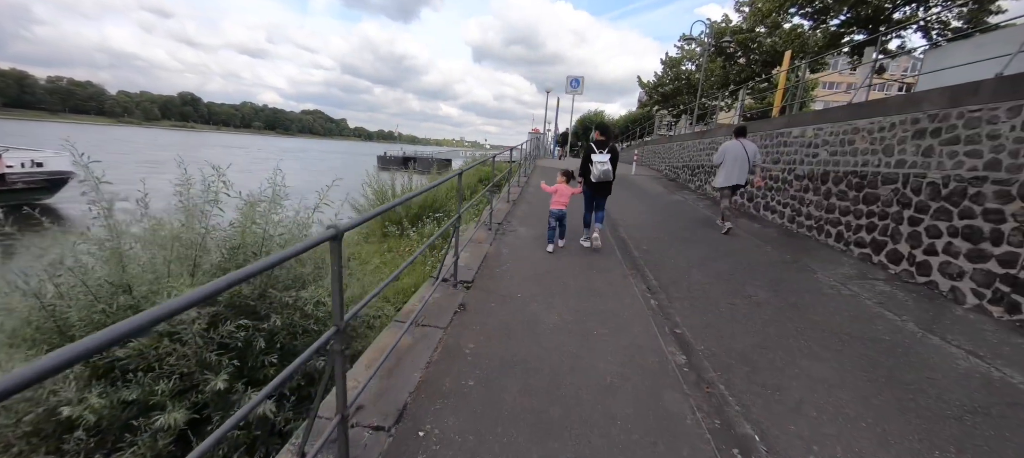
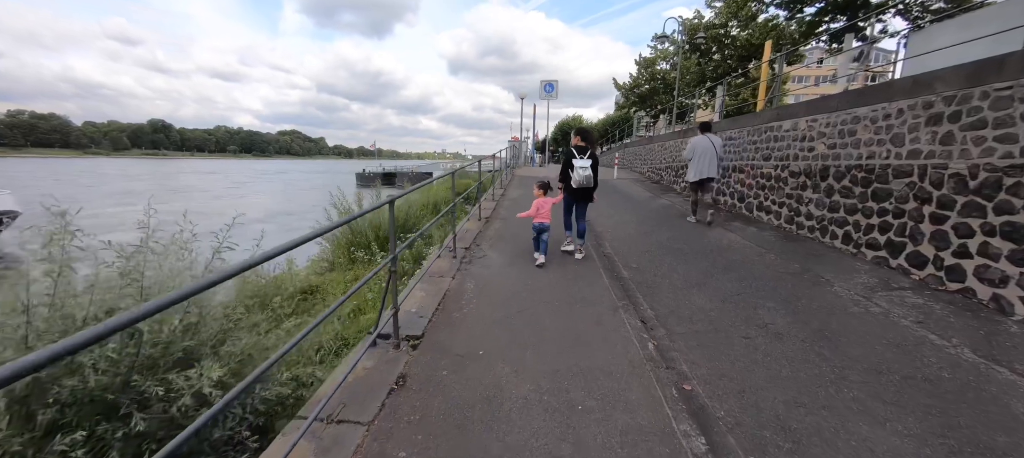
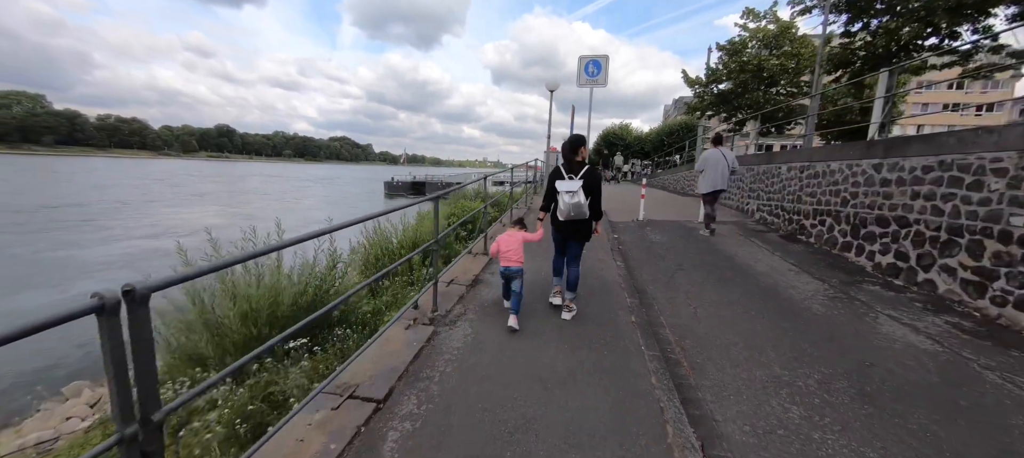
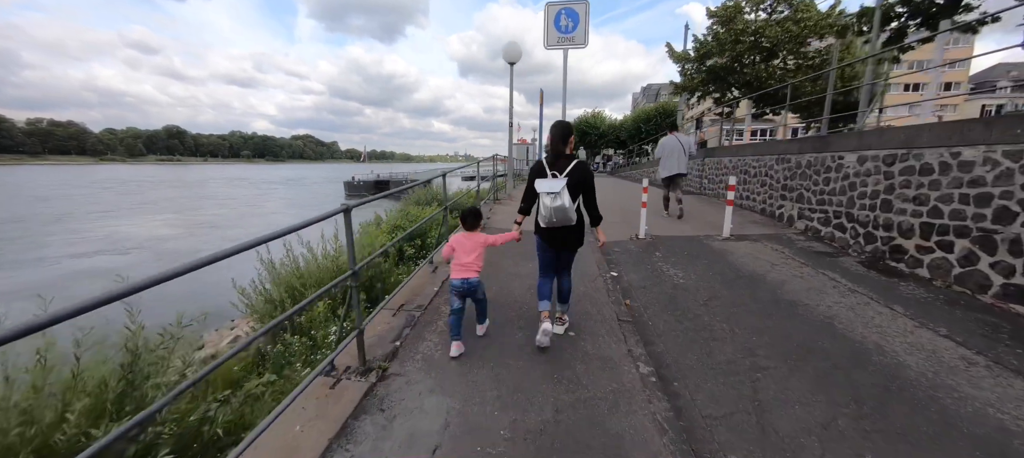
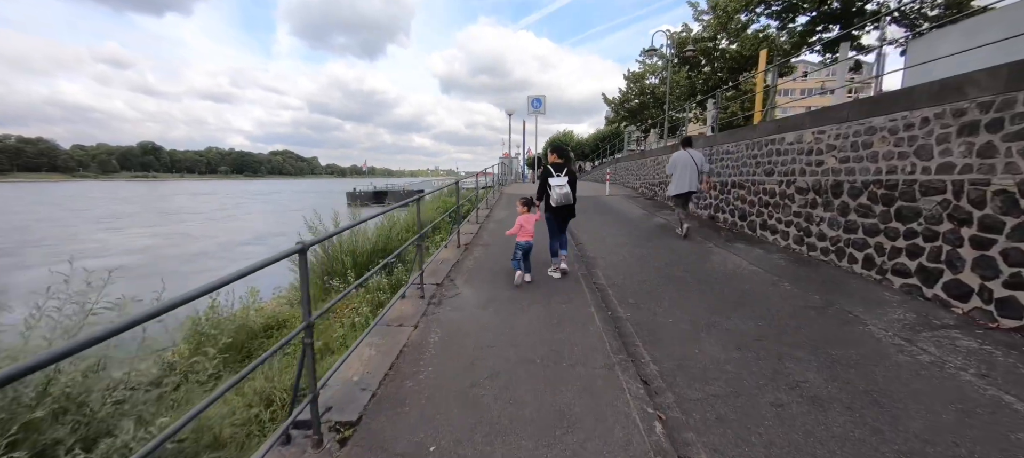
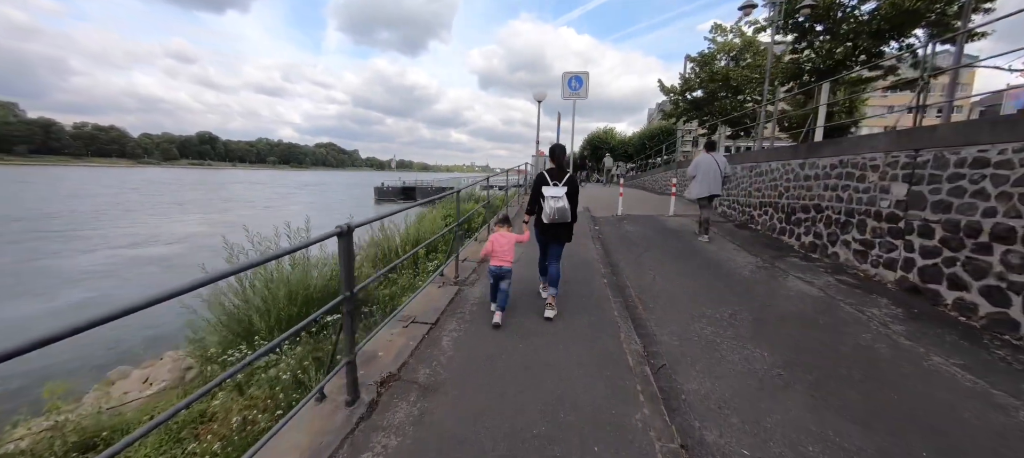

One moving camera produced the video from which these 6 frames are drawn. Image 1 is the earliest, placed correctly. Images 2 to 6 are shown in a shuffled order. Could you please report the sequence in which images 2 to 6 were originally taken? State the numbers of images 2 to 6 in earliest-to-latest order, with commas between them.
2, 5, 6, 3, 4
